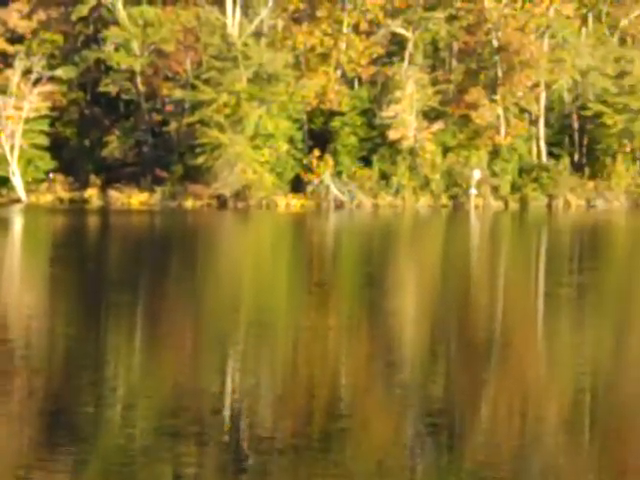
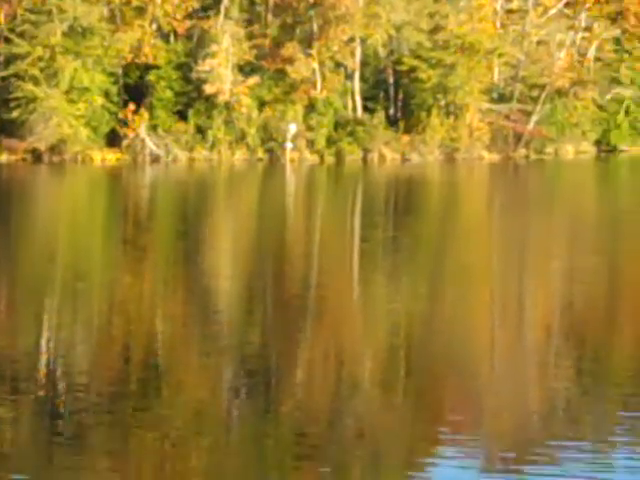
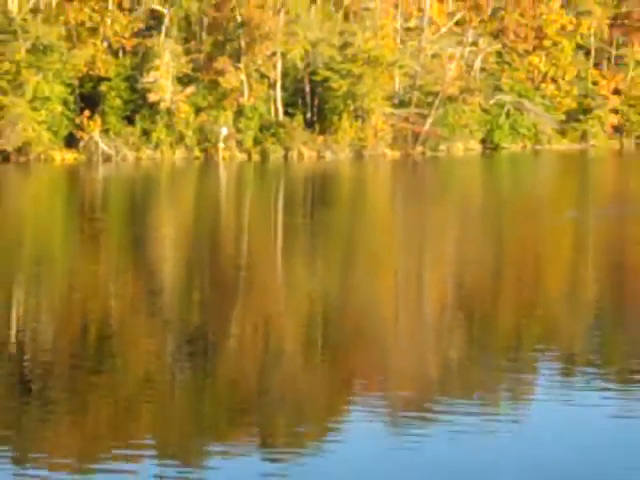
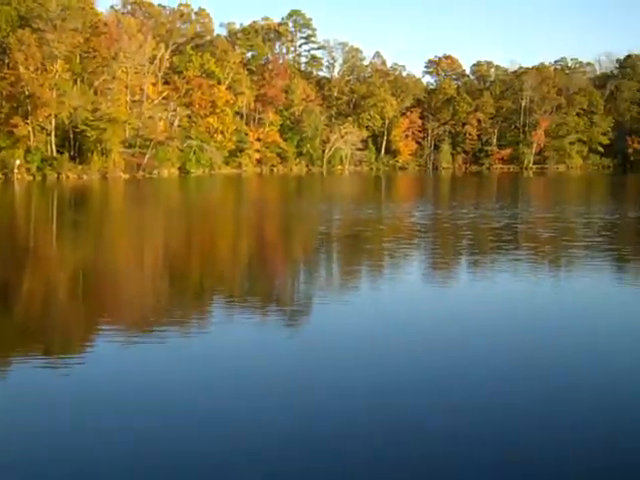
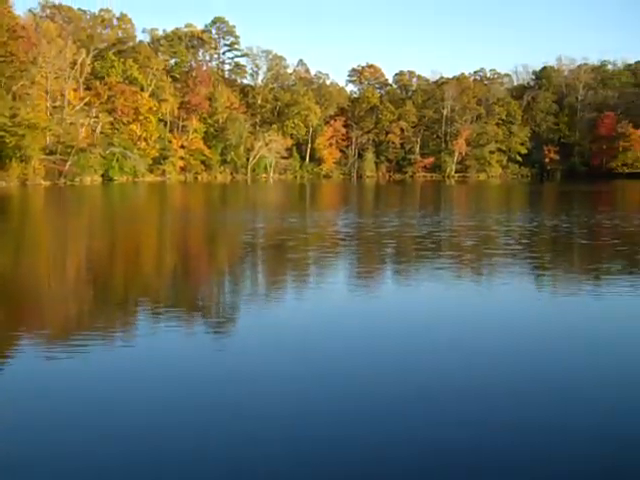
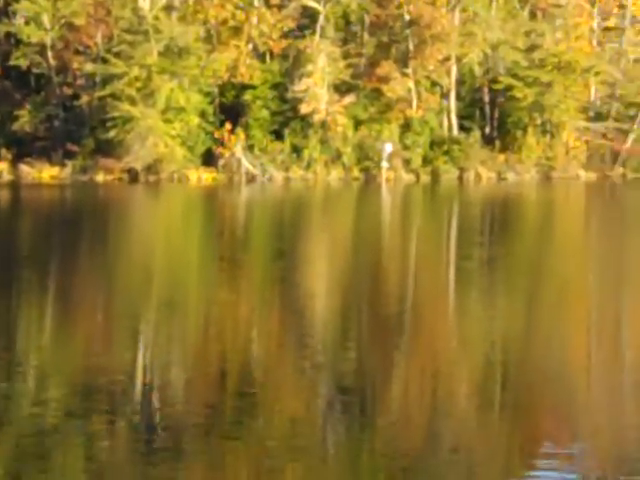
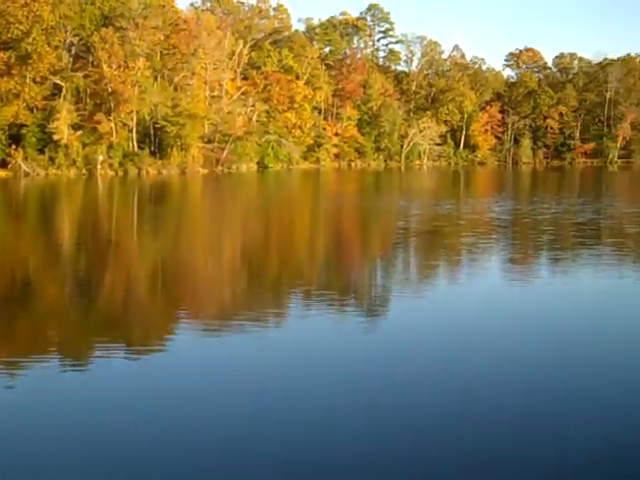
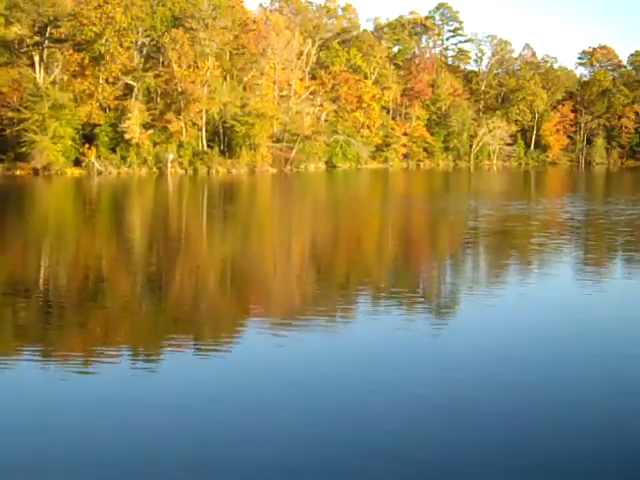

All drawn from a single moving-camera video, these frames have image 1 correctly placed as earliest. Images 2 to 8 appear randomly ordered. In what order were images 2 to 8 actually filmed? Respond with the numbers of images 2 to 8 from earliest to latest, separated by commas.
6, 2, 3, 8, 7, 4, 5
